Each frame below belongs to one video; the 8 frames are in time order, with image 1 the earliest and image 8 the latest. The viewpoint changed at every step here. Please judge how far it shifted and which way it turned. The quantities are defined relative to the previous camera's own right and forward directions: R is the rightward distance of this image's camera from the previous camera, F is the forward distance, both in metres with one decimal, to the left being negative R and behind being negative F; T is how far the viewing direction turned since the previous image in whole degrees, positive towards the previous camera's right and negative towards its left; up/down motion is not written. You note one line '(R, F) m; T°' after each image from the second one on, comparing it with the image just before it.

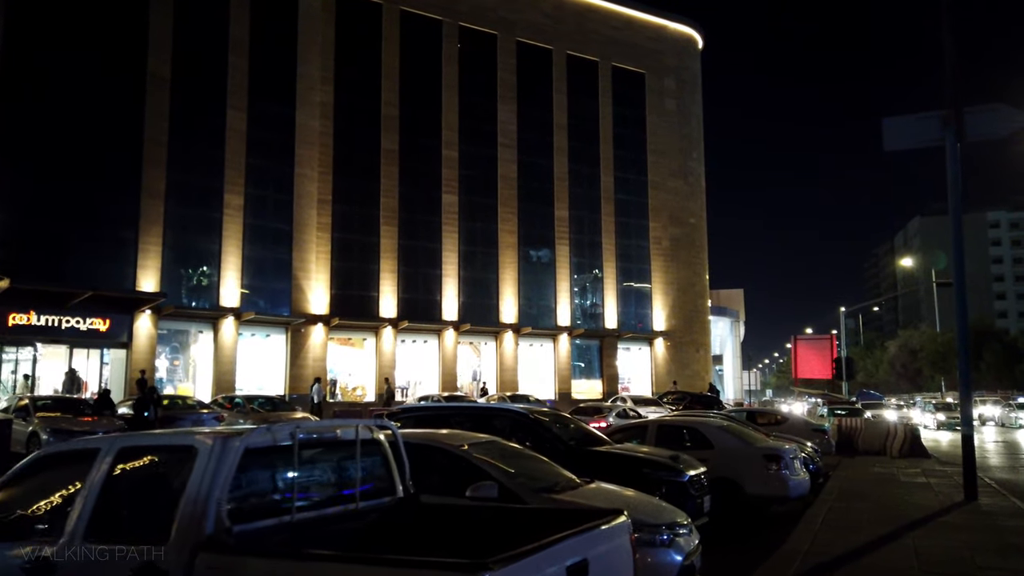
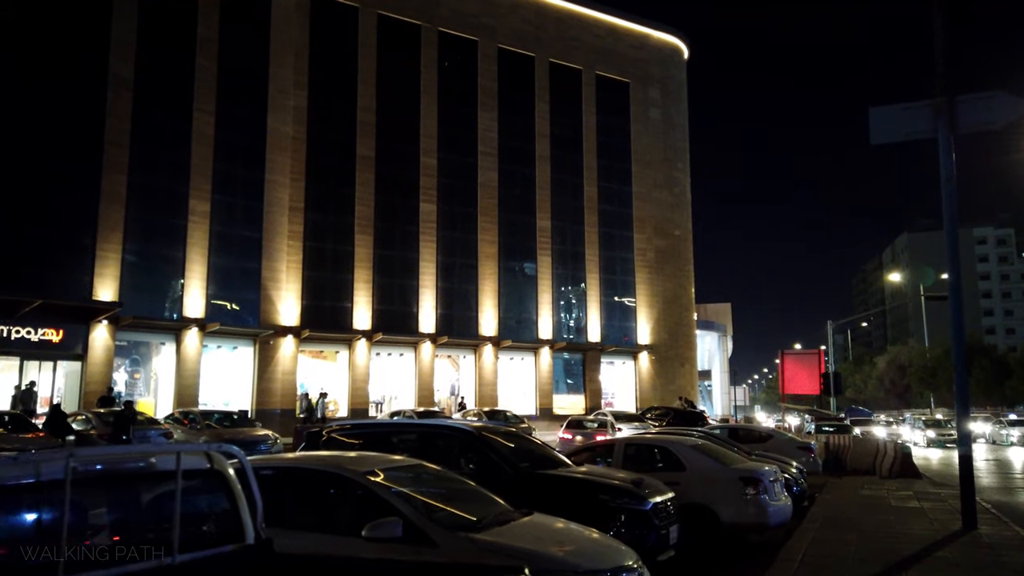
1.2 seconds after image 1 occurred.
(+0.6, +1.2) m; +1°
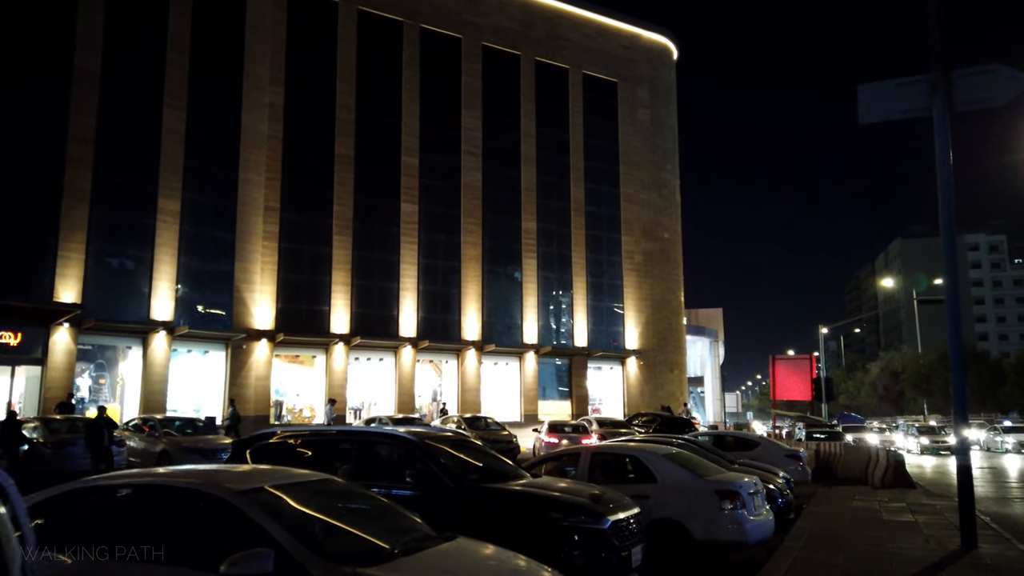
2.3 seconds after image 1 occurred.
(+0.6, +1.1) m; 0°
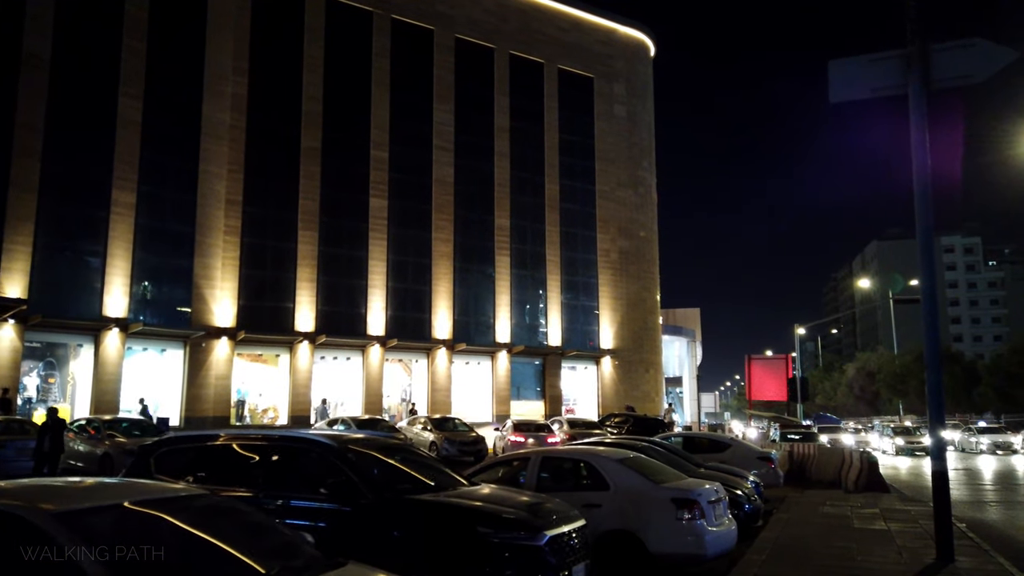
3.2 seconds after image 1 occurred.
(+0.5, +0.9) m; +1°
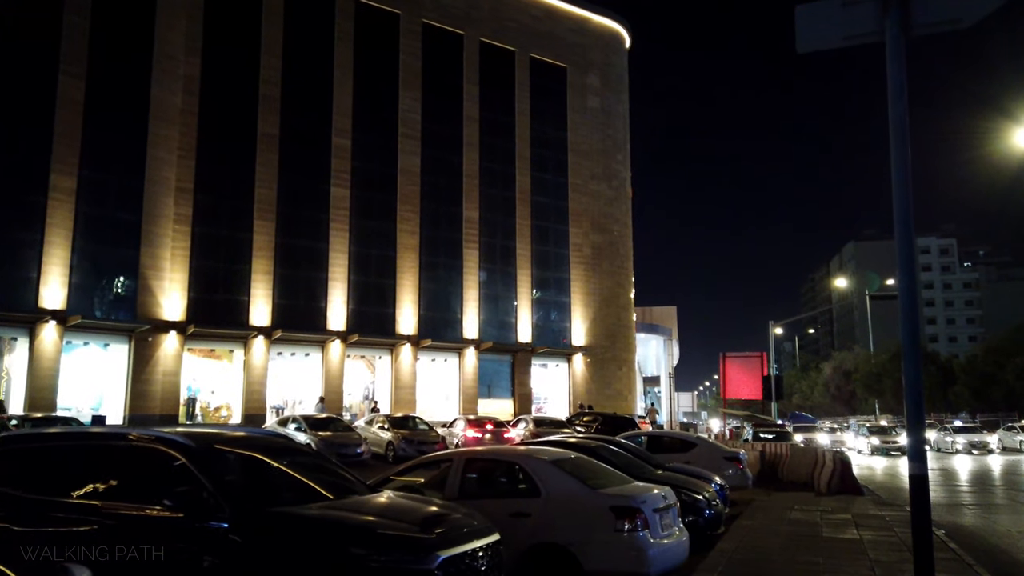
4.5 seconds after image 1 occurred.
(+0.7, +1.3) m; +1°
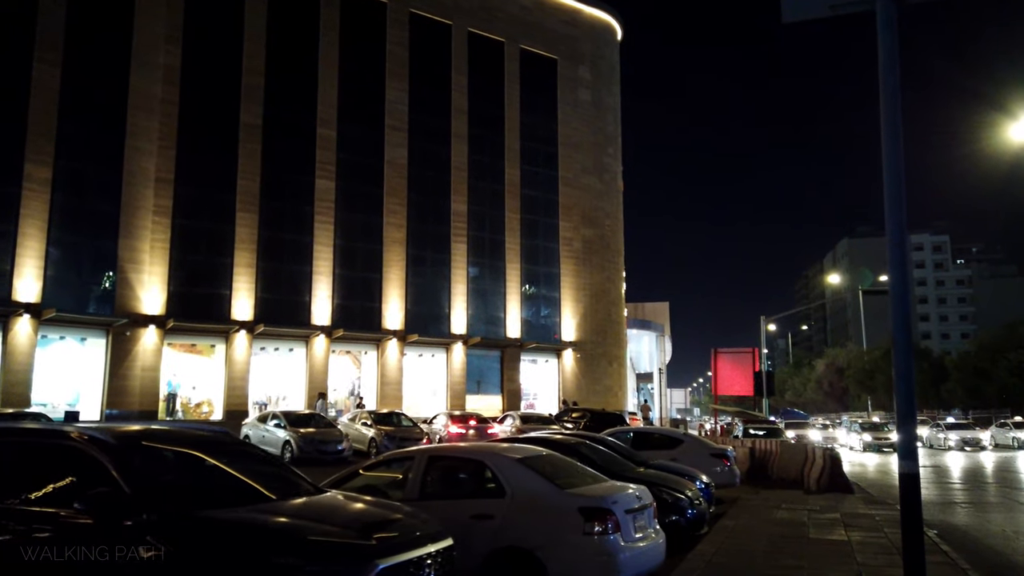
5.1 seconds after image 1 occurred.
(+0.3, +0.6) m; 0°
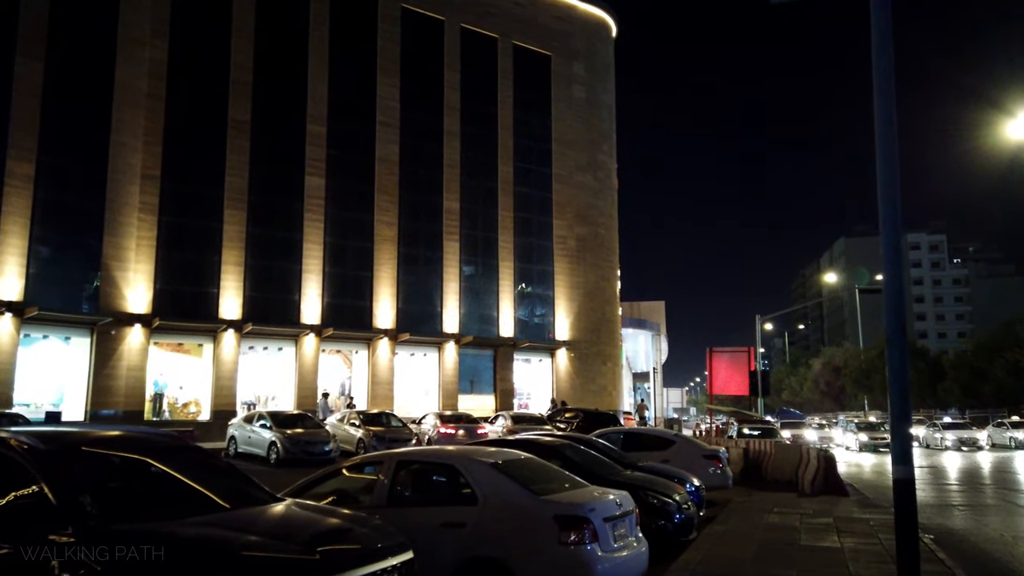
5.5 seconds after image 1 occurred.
(+0.2, +0.4) m; 0°
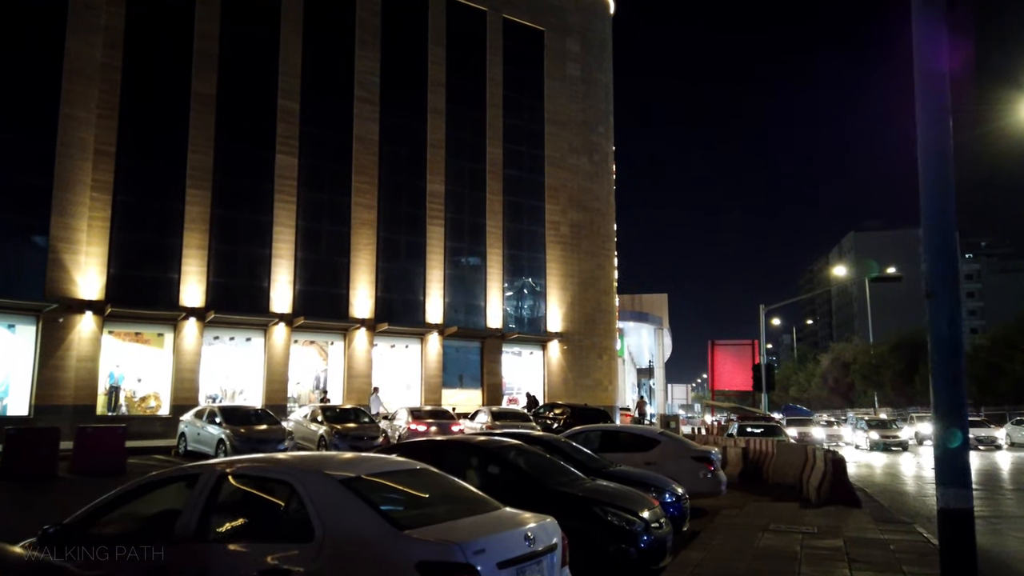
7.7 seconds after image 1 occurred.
(+1.0, +2.3) m; -1°
